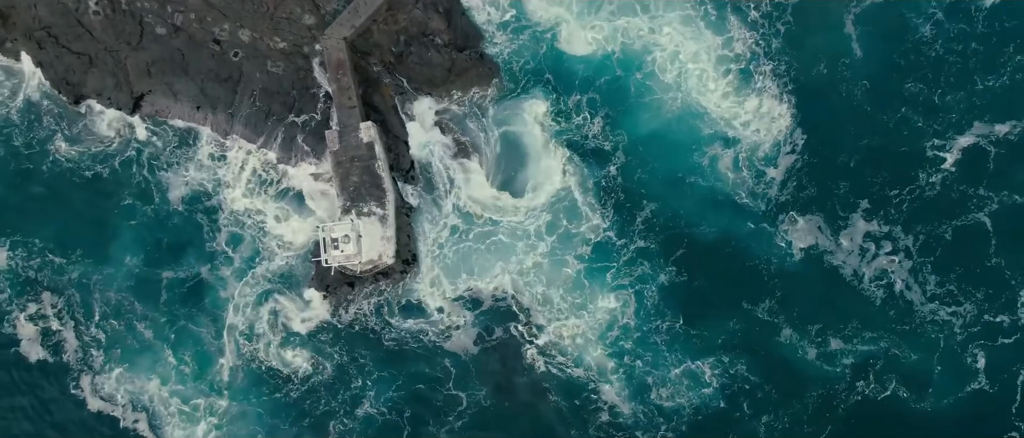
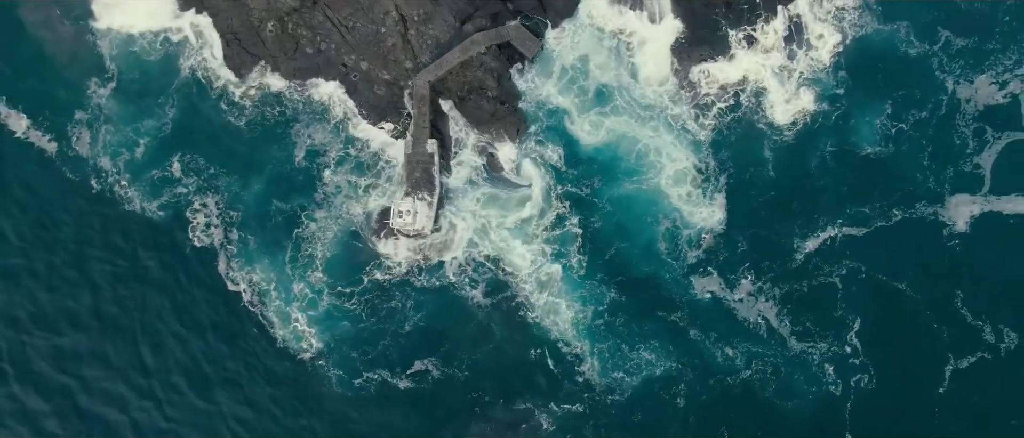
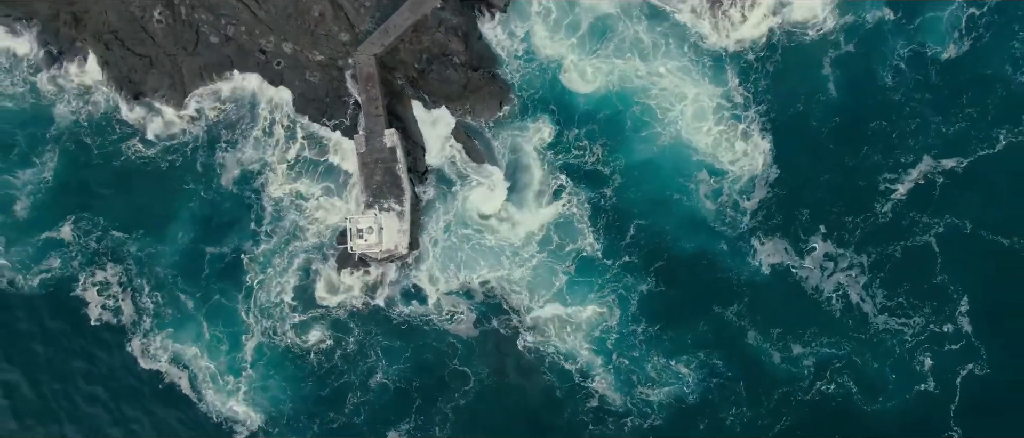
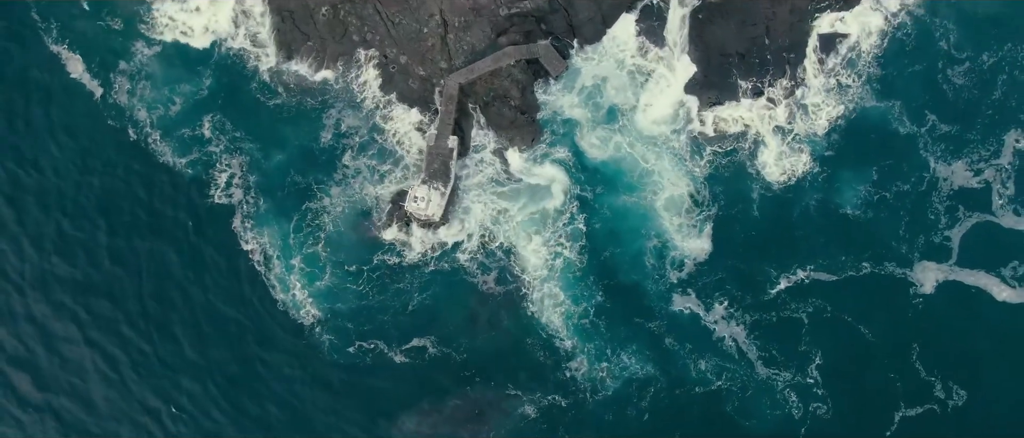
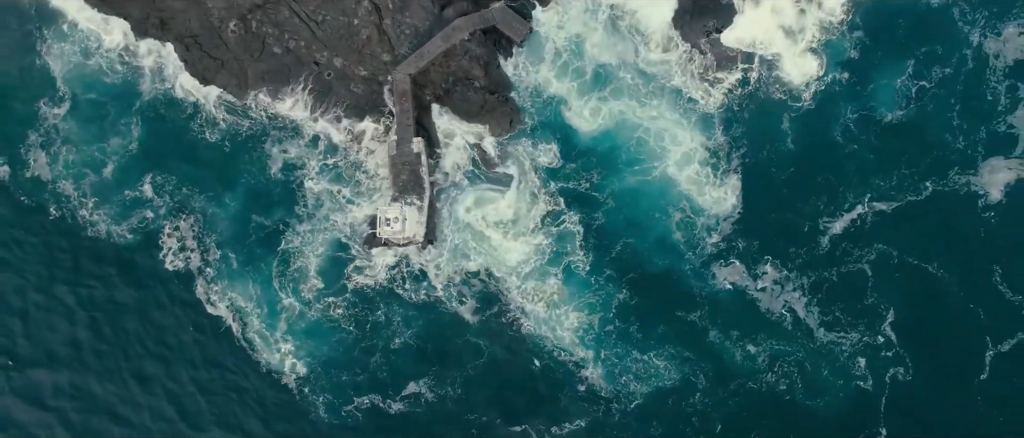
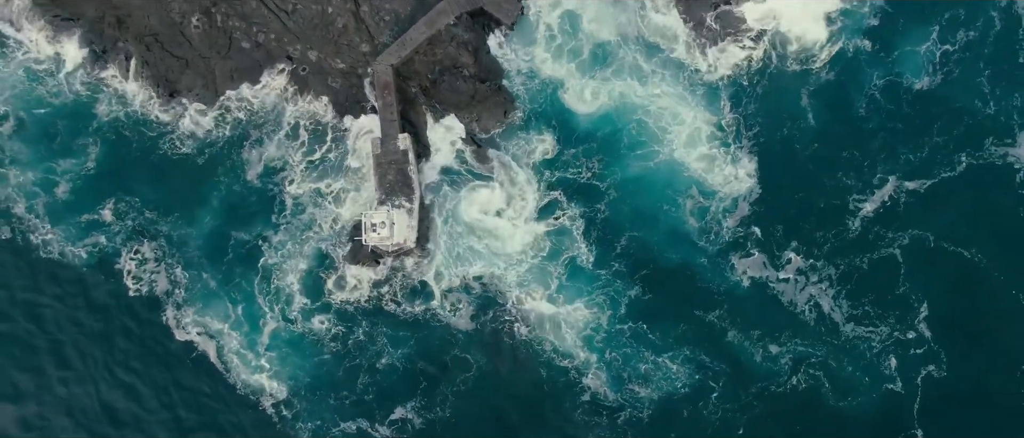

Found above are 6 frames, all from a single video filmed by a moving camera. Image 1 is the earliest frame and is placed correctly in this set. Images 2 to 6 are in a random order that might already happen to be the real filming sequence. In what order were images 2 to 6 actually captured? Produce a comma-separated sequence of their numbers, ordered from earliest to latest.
3, 6, 5, 2, 4
